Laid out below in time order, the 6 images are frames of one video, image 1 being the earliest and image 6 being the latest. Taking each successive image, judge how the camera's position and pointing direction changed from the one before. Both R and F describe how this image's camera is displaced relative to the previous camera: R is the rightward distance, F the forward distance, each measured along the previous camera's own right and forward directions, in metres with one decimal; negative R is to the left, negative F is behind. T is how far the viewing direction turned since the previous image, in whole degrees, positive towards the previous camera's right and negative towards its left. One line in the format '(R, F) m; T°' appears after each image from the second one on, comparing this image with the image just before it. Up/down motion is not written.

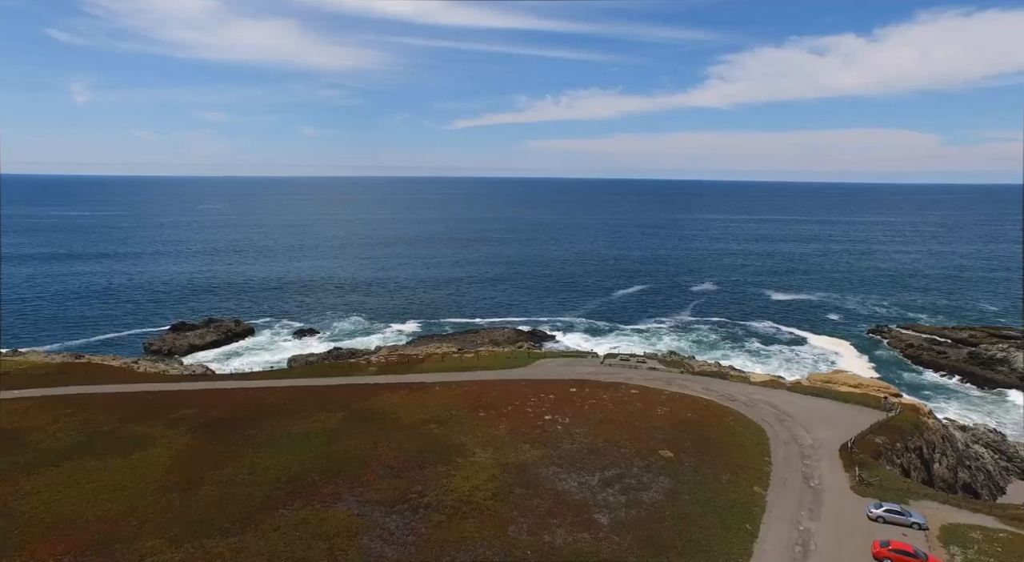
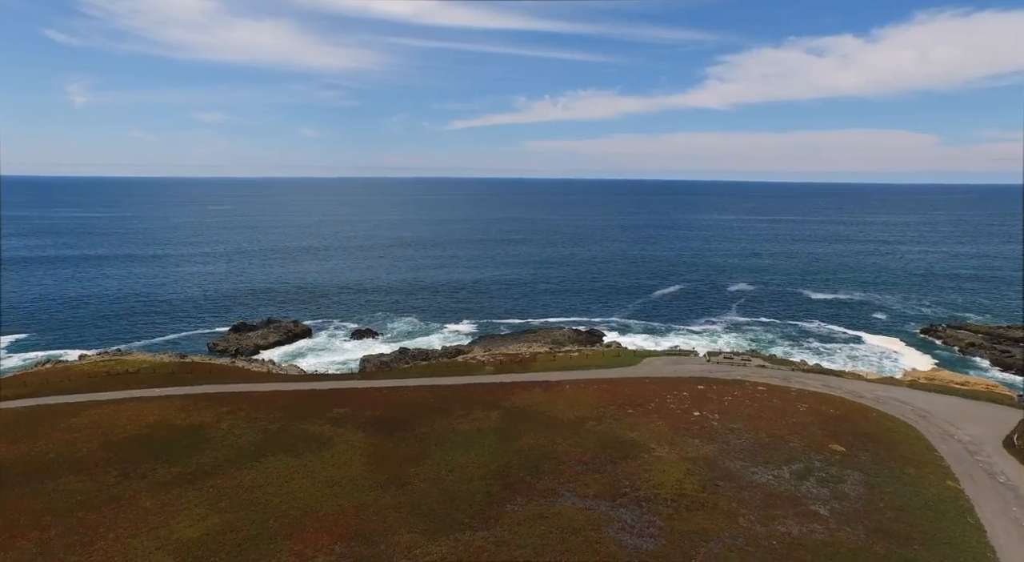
(-10.1, -0.7) m; 0°
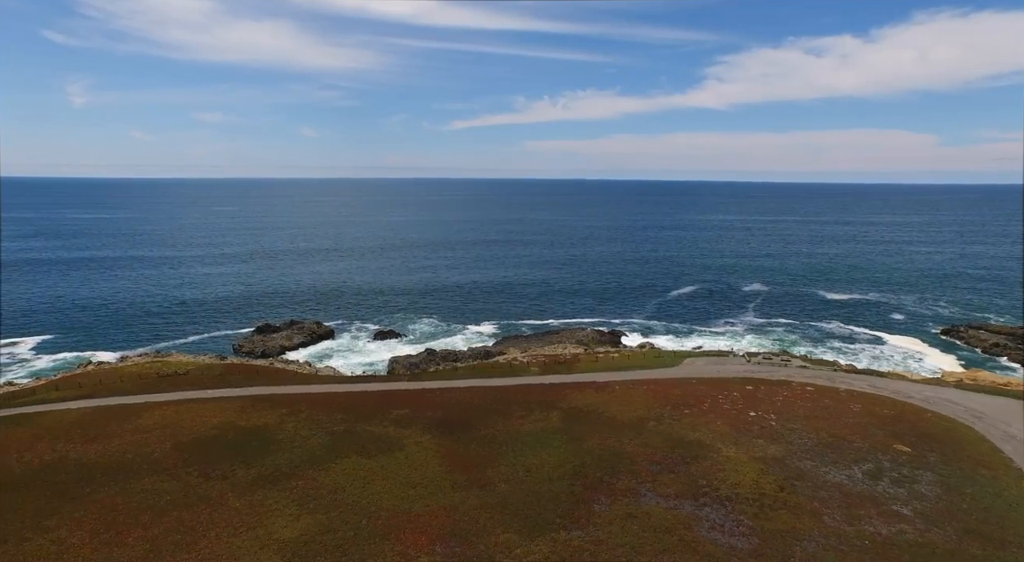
(-3.9, -0.3) m; 0°
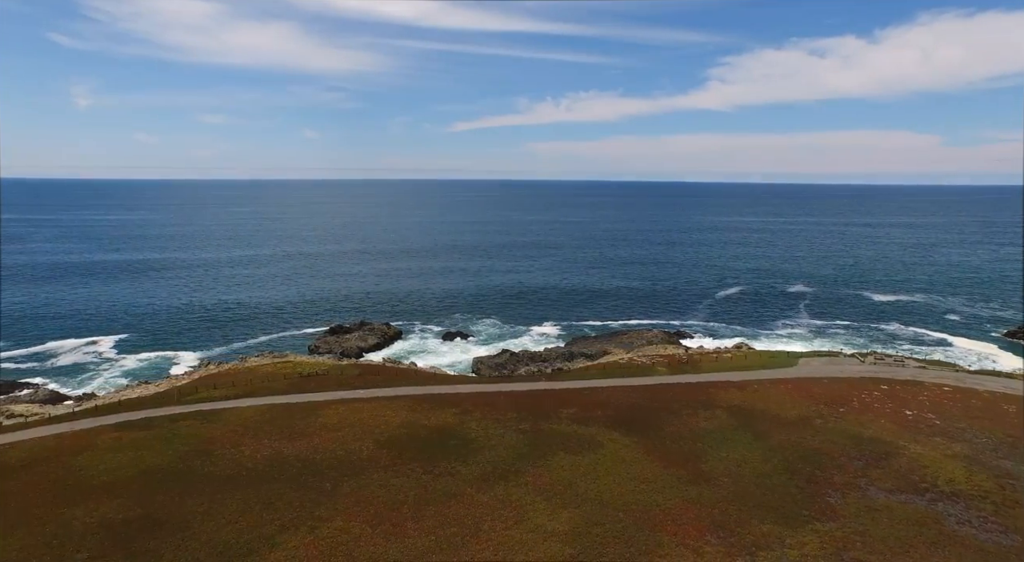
(-11.2, -1.0) m; 0°
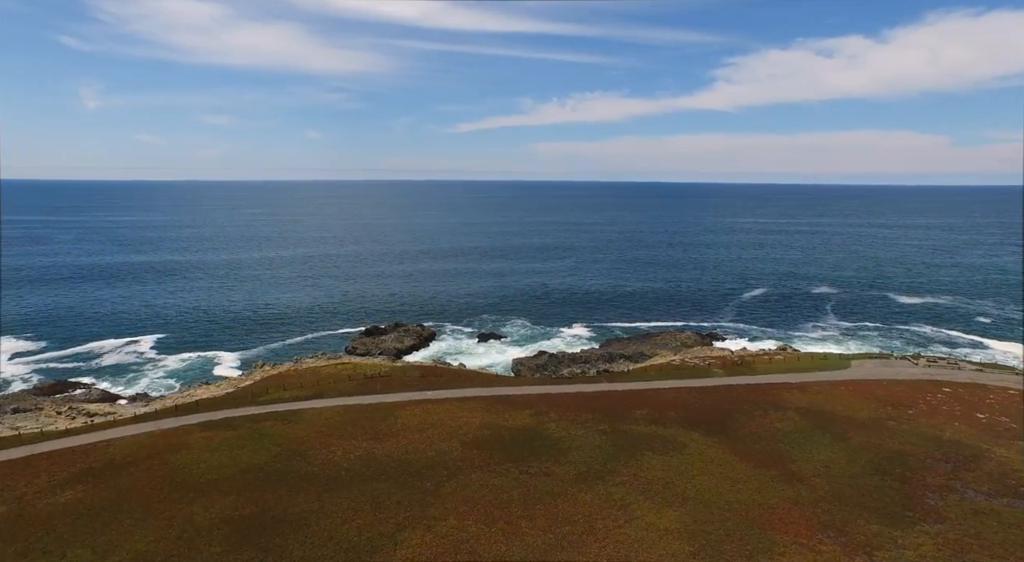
(-4.8, -0.5) m; -1°
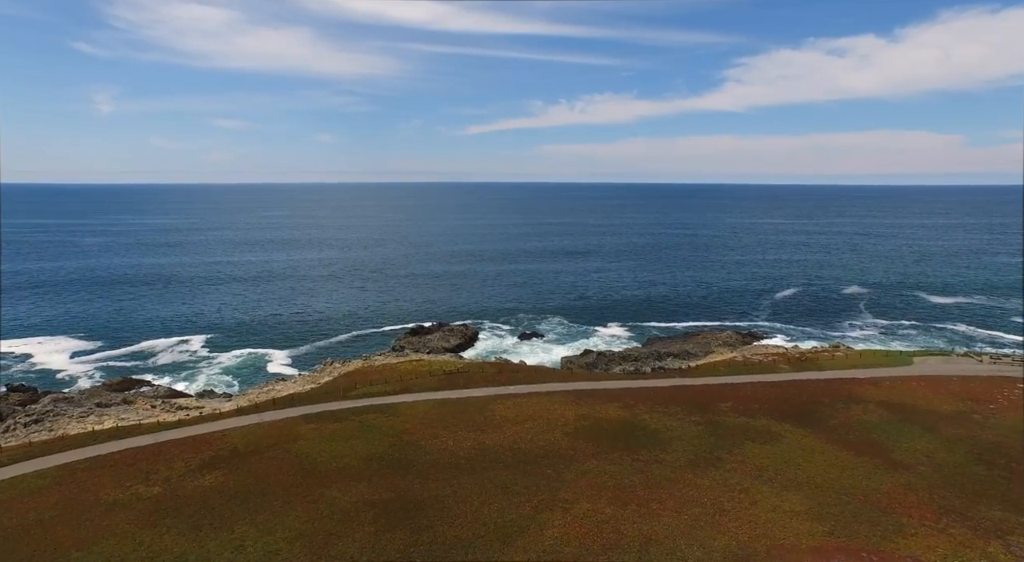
(-5.8, -1.2) m; -1°
